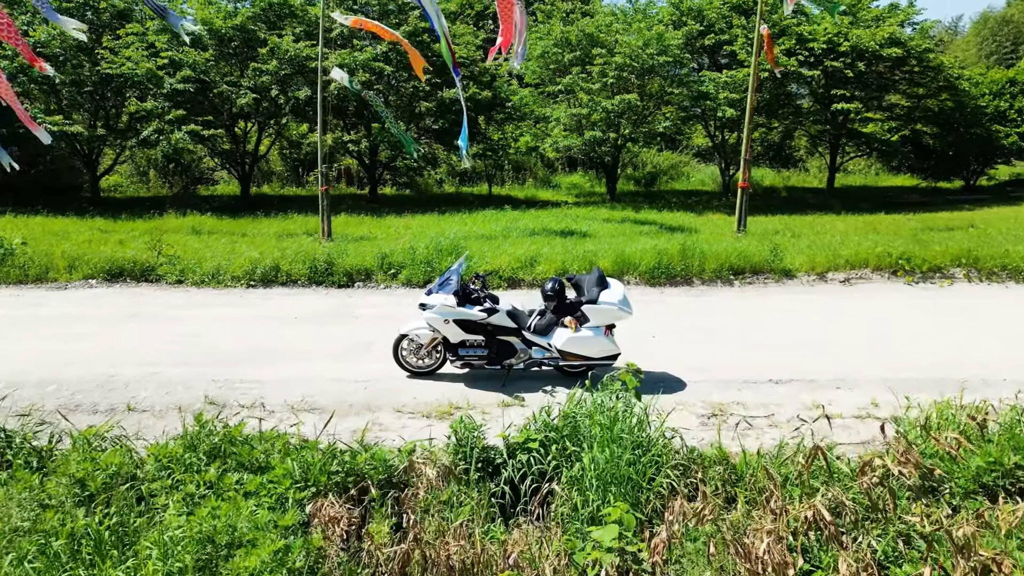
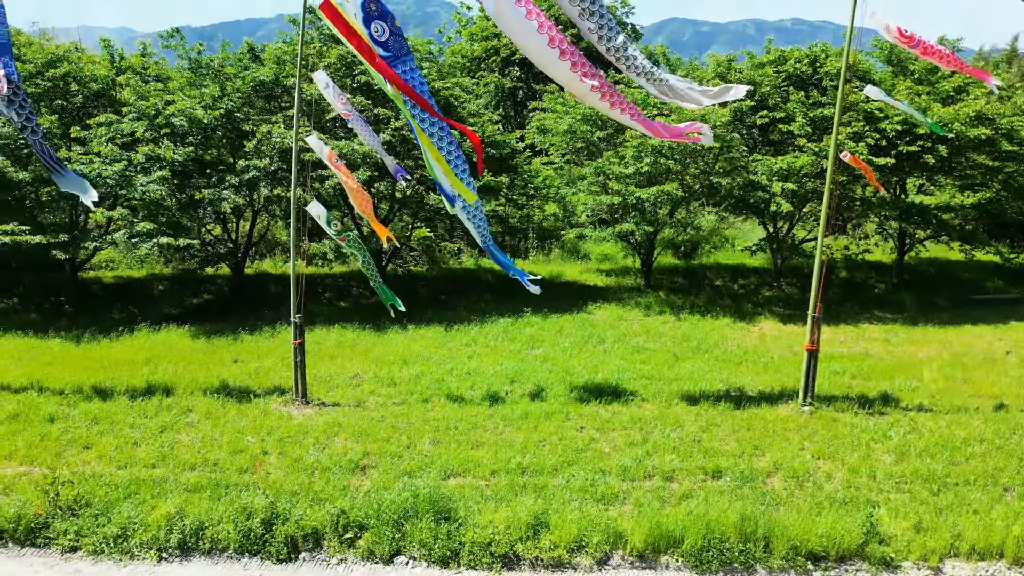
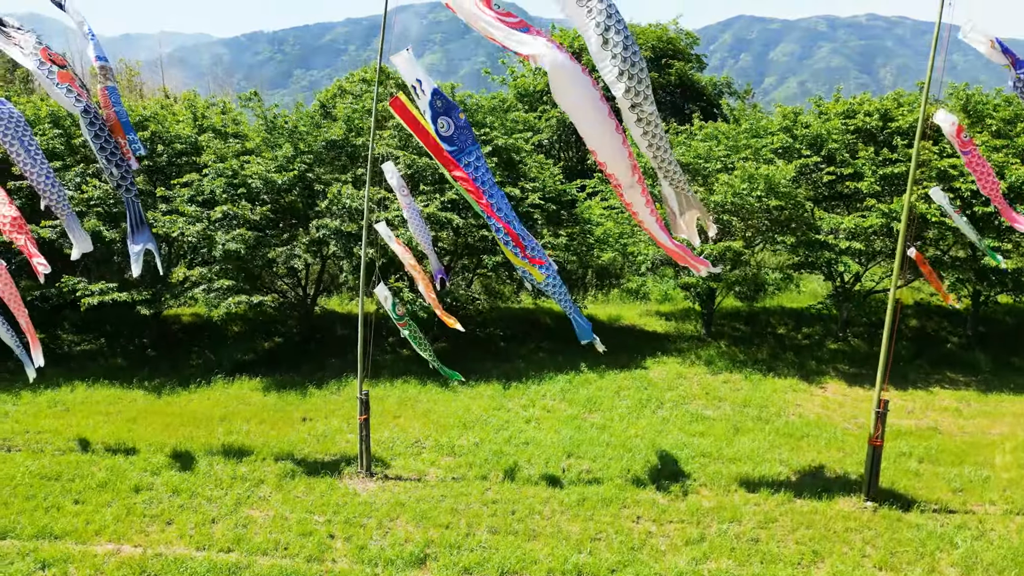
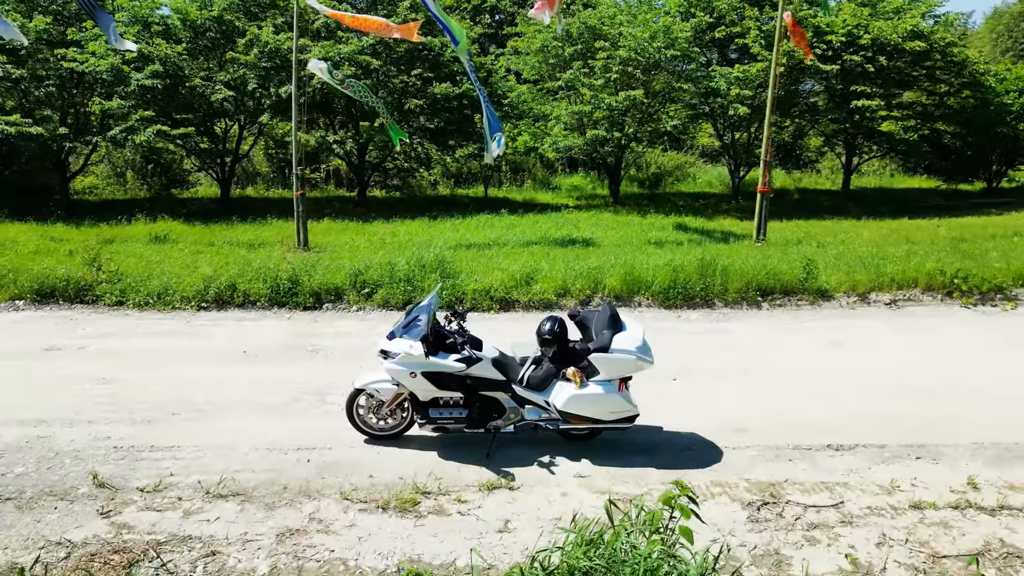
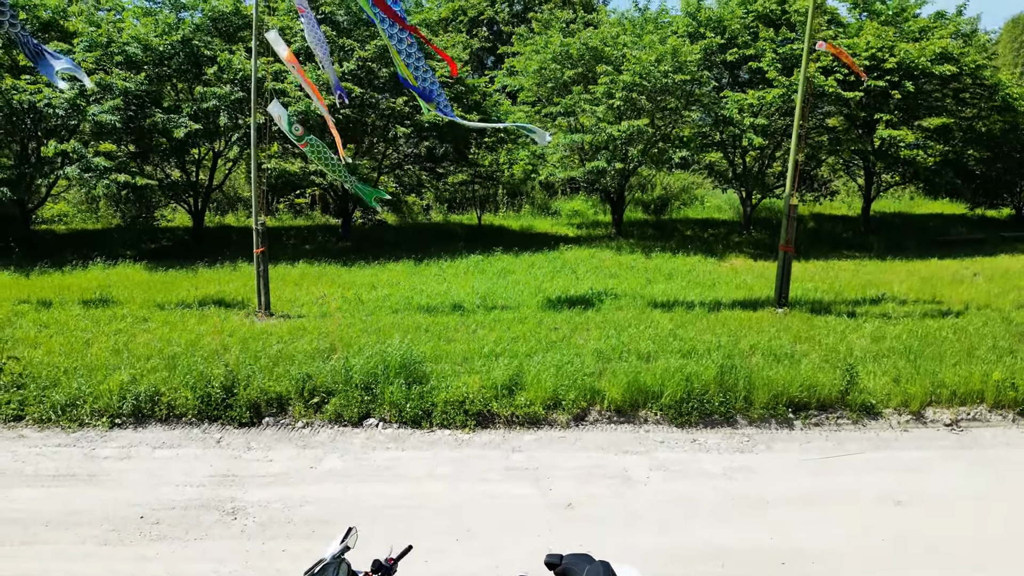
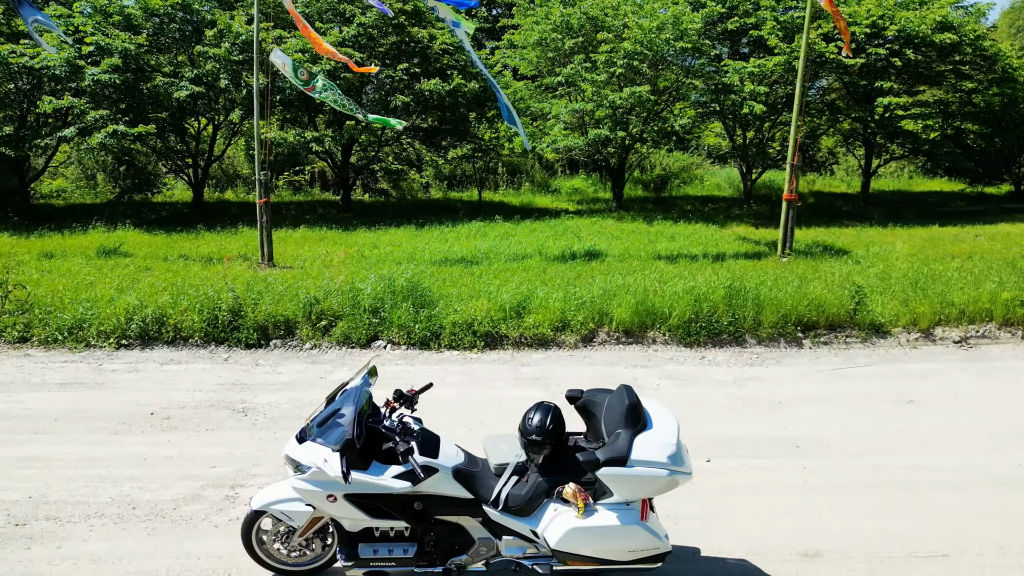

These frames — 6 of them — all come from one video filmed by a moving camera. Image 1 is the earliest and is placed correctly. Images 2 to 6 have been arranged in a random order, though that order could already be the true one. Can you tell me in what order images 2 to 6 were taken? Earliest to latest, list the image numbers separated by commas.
4, 6, 5, 2, 3
